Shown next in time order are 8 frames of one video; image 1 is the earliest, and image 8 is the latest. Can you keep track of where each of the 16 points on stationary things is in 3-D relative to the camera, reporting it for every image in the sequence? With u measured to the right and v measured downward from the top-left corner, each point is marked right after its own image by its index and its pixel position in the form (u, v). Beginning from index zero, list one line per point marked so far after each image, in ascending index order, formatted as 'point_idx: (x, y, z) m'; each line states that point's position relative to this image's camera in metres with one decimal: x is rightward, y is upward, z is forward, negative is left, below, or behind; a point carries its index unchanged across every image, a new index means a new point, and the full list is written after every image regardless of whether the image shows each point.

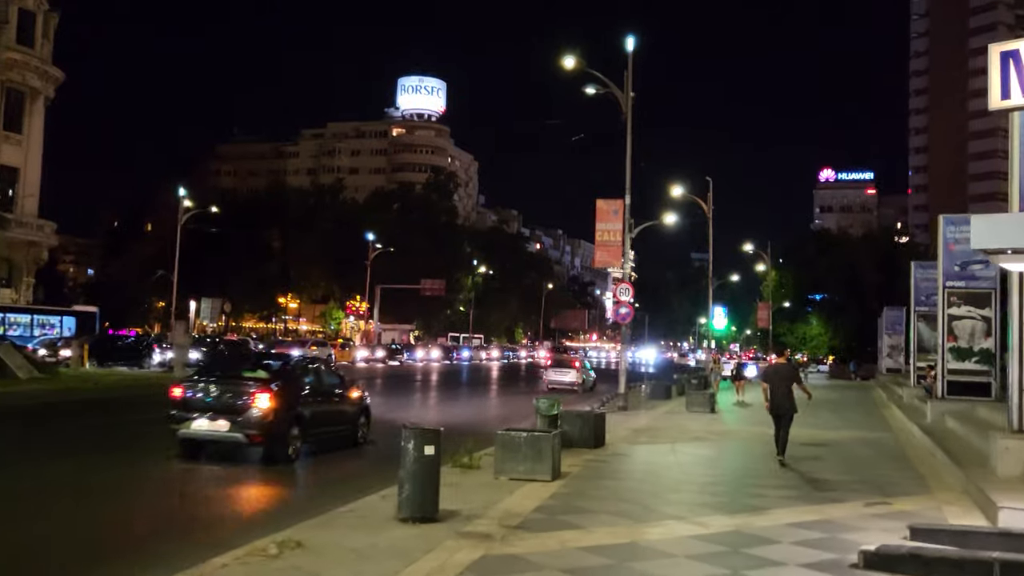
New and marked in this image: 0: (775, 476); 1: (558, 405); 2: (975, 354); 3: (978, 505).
0: (+3.4, -2.4, +11.3) m
1: (+0.7, -1.8, +13.7) m
2: (+9.7, -1.4, +18.2) m
3: (+4.7, -2.2, +8.9) m
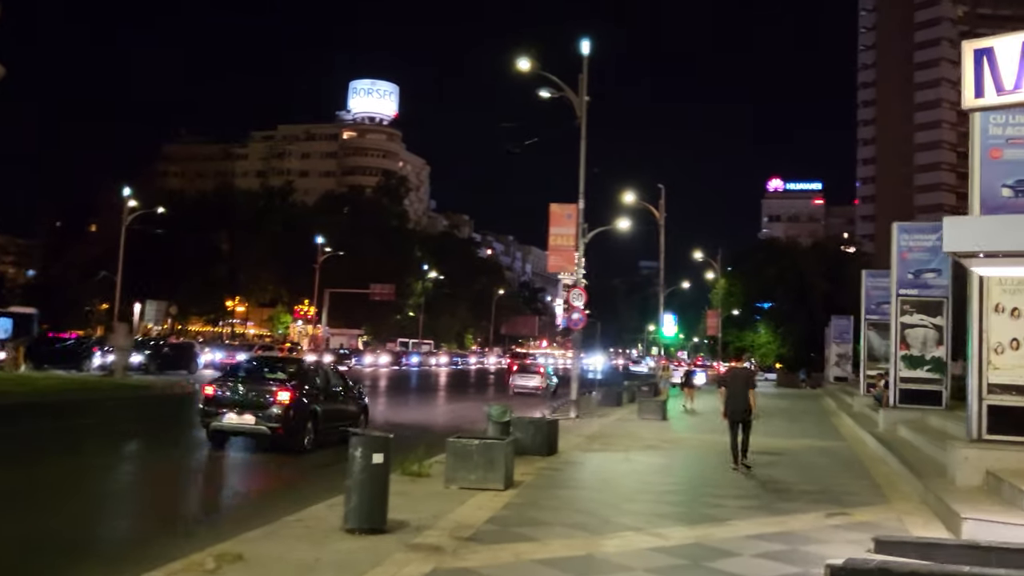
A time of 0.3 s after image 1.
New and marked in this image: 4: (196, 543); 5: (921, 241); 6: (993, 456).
0: (+2.8, -2.4, +11.1) m
1: (0.0, -1.9, +13.3) m
2: (+8.7, -1.5, +18.4) m
3: (+4.2, -2.2, +8.7) m
4: (-3.2, -2.6, +9.0) m
5: (+8.7, +1.0, +18.8) m
6: (+5.1, -1.8, +9.4) m
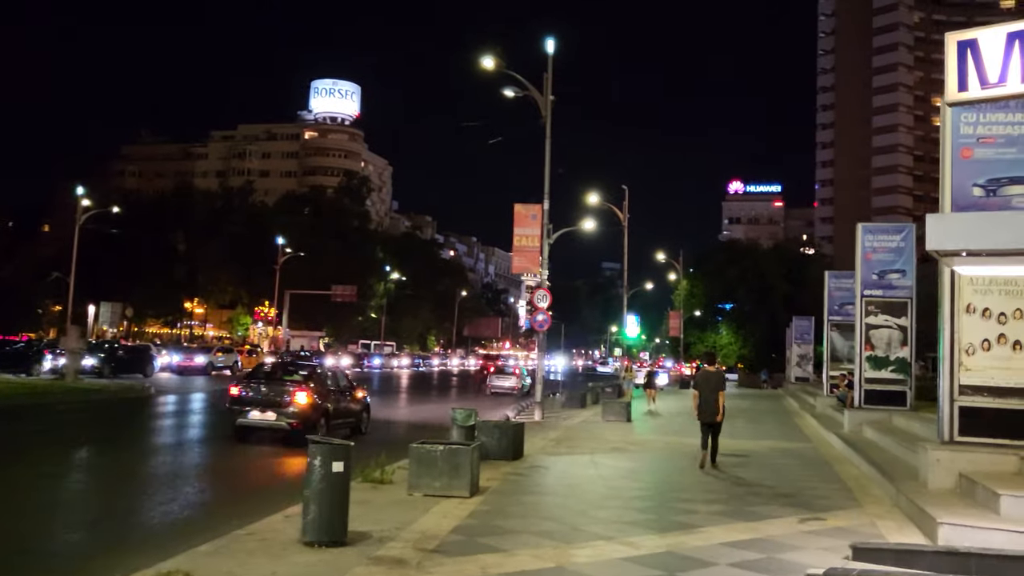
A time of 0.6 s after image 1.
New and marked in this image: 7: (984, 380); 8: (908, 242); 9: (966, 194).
0: (+2.3, -2.5, +10.9) m
1: (-0.5, -1.9, +13.0) m
2: (+7.9, -1.6, +18.4) m
3: (+3.9, -2.3, +8.6) m
4: (-3.5, -2.6, +8.6) m
5: (+8.0, +1.0, +18.8) m
6: (+4.8, -1.8, +9.3) m
7: (+5.1, -1.0, +9.6) m
8: (+8.4, +1.0, +18.7) m
9: (+5.1, +1.1, +9.9) m
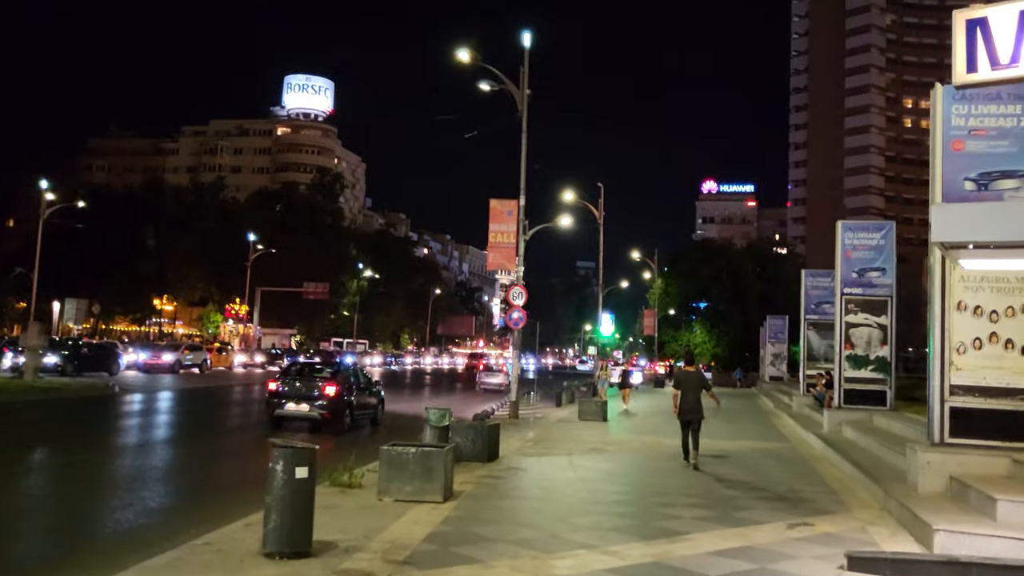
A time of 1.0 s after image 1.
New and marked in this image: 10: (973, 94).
0: (+2.0, -2.4, +10.5) m
1: (-0.9, -1.8, +12.5) m
2: (+7.4, -1.5, +18.2) m
3: (+3.7, -2.2, +8.3) m
4: (-3.8, -2.5, +8.0) m
5: (+7.5, +1.0, +18.6) m
6: (+4.5, -1.8, +9.0) m
7: (+4.9, -1.0, +9.3) m
8: (+7.9, +1.0, +18.5) m
9: (+4.8, +1.1, +9.6) m
10: (+5.1, +2.2, +9.7) m
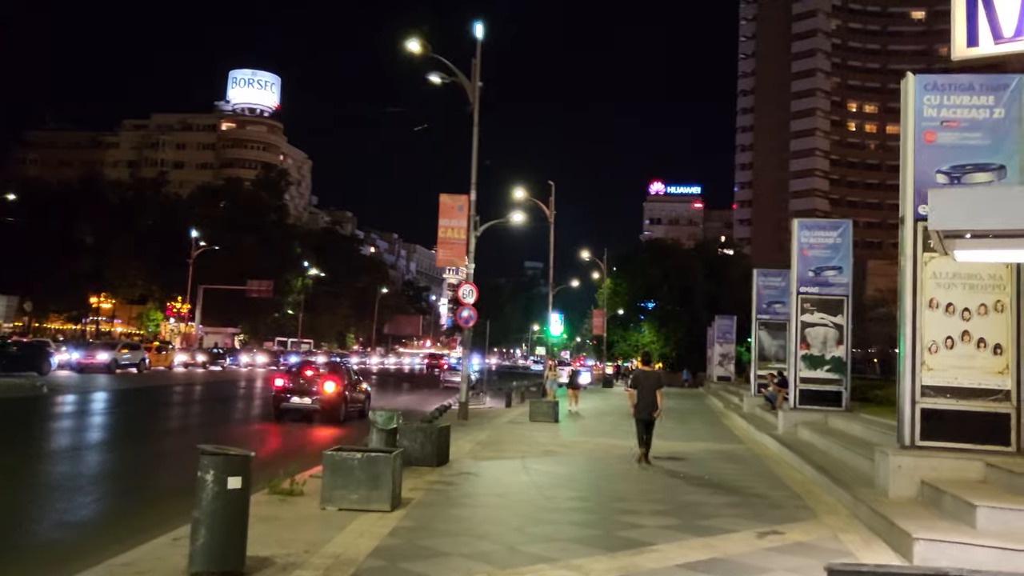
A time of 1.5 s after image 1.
0: (+1.5, -2.4, +10.0) m
1: (-1.5, -1.8, +11.9) m
2: (+6.4, -1.5, +18.0) m
3: (+3.2, -2.2, +7.9) m
4: (-4.1, -2.4, +7.2) m
5: (+6.5, +1.0, +18.4) m
6: (+4.1, -1.7, +8.7) m
7: (+4.4, -0.9, +9.0) m
8: (+6.9, +1.0, +18.3) m
9: (+4.4, +1.1, +9.3) m
10: (+4.6, +2.2, +9.4) m
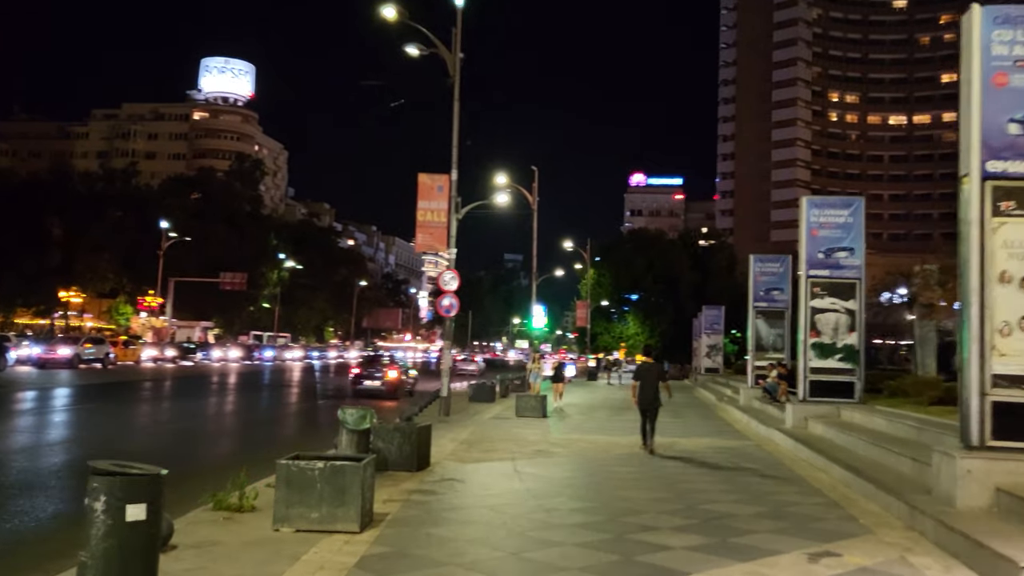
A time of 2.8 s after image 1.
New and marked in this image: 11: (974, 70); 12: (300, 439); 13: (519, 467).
0: (+1.4, -2.1, +8.6) m
1: (-1.7, -1.5, +10.3) m
2: (+6.2, -1.2, +16.7) m
3: (+3.2, -1.9, +6.5) m
4: (-4.1, -2.2, +5.6) m
5: (+6.2, +1.4, +17.1) m
6: (+4.0, -1.5, +7.3) m
7: (+4.4, -0.7, +7.7) m
8: (+6.6, +1.4, +17.0) m
9: (+4.3, +1.4, +7.9) m
10: (+4.5, +2.4, +8.0) m
11: (+4.2, +2.0, +8.2) m
12: (-4.1, -2.7, +16.4) m
13: (+0.1, -2.3, +11.3) m
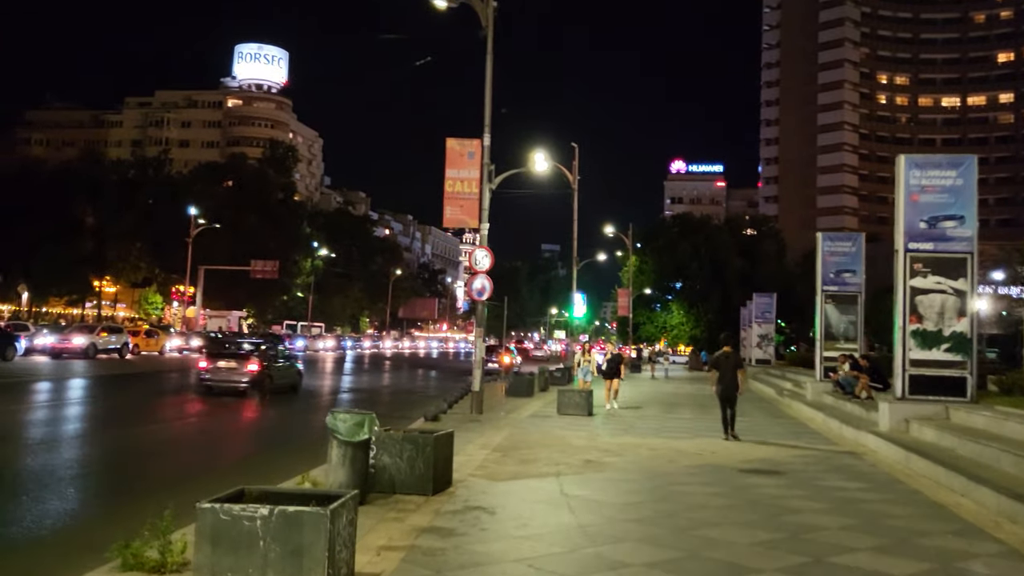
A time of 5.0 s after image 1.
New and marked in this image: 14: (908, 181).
0: (+1.8, -1.8, +6.1) m
1: (-1.3, -1.2, +7.9) m
2: (+6.8, -0.8, +13.9) m
3: (+3.5, -1.7, +3.9) m
4: (-3.9, -2.0, +3.3) m
5: (+6.9, +1.7, +14.3) m
6: (+4.3, -1.2, +4.6) m
7: (+4.7, -0.4, +5.0) m
8: (+7.3, +1.7, +14.2) m
9: (+4.6, +1.7, +5.2) m
10: (+4.8, +2.7, +5.3) m
11: (+4.5, +2.3, +5.5) m
12: (-3.5, -2.4, +14.1) m
13: (+0.5, -2.0, +8.8) m
14: (+6.4, +1.7, +14.3) m
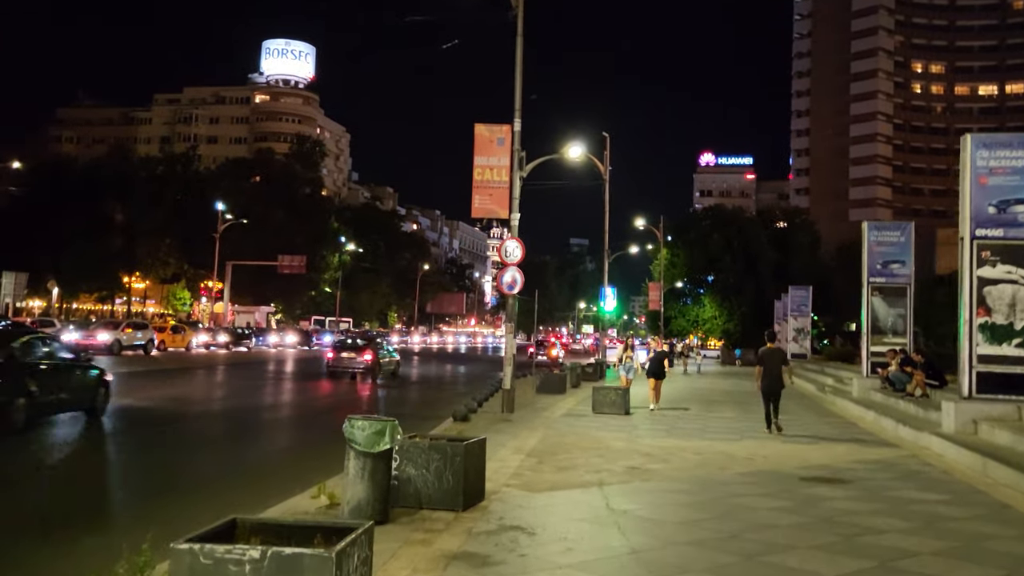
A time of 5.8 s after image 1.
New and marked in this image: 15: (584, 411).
0: (+2.0, -1.8, +5.1) m
1: (-0.9, -1.1, +7.1) m
2: (+7.3, -0.7, +12.8) m
3: (+3.7, -1.6, +2.9) m
4: (-3.7, -2.0, +2.6) m
5: (+7.3, +1.9, +13.2) m
6: (+4.5, -1.1, +3.6) m
7: (+4.9, -0.3, +4.0) m
8: (+7.8, +1.9, +13.1) m
9: (+4.8, +1.7, +4.2) m
10: (+5.0, +2.8, +4.3) m
11: (+4.7, +2.4, +4.4) m
12: (-3.0, -2.3, +13.3) m
13: (+0.9, -1.9, +7.9) m
14: (+6.9, +1.9, +13.2) m
15: (+1.5, -2.5, +18.2) m
